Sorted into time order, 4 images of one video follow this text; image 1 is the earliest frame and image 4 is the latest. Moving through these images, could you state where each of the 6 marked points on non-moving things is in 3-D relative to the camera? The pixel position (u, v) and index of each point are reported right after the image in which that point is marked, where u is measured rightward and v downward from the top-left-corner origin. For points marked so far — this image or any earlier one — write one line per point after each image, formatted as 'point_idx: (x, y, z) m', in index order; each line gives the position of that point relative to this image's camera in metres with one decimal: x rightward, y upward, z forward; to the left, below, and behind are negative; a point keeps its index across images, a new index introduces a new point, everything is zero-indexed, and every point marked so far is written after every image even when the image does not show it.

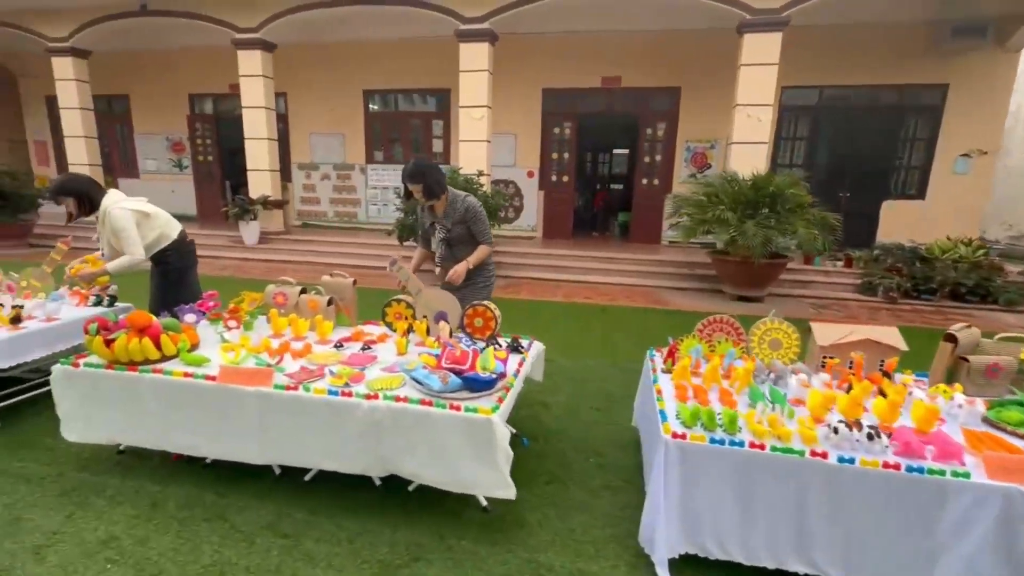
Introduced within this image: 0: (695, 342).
0: (+1.0, -0.3, +2.5) m
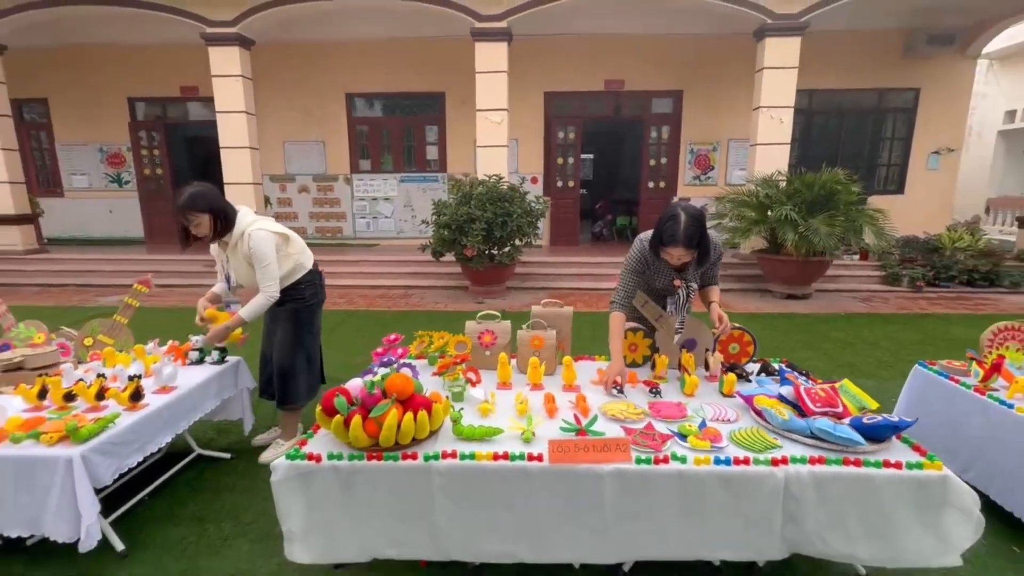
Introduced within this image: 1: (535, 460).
0: (+2.4, -0.3, +2.3) m
1: (+0.1, -0.6, +1.6) m
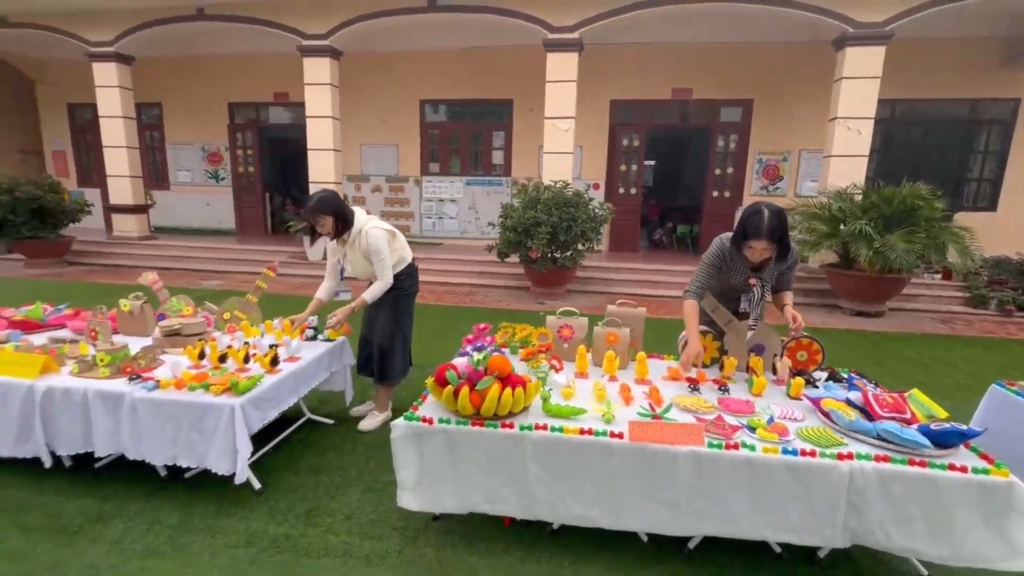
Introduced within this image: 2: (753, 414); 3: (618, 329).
0: (+2.8, -0.4, +2.3) m
1: (+0.4, -0.6, +1.9) m
2: (+1.1, -0.6, +2.1) m
3: (+0.6, -0.2, +2.6) m
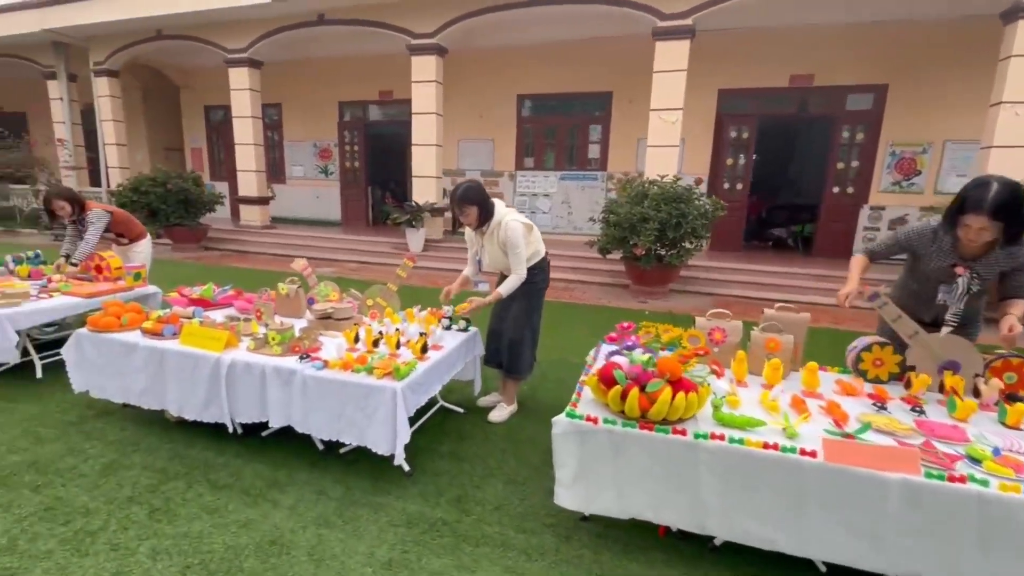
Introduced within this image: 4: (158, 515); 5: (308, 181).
0: (+3.5, -0.5, +1.8) m
1: (+1.1, -0.6, +1.7) m
2: (+1.8, -0.6, +1.8) m
3: (+1.4, -0.2, +2.4) m
4: (-1.6, -1.0, +2.2) m
5: (-5.2, +2.8, +12.1) m
